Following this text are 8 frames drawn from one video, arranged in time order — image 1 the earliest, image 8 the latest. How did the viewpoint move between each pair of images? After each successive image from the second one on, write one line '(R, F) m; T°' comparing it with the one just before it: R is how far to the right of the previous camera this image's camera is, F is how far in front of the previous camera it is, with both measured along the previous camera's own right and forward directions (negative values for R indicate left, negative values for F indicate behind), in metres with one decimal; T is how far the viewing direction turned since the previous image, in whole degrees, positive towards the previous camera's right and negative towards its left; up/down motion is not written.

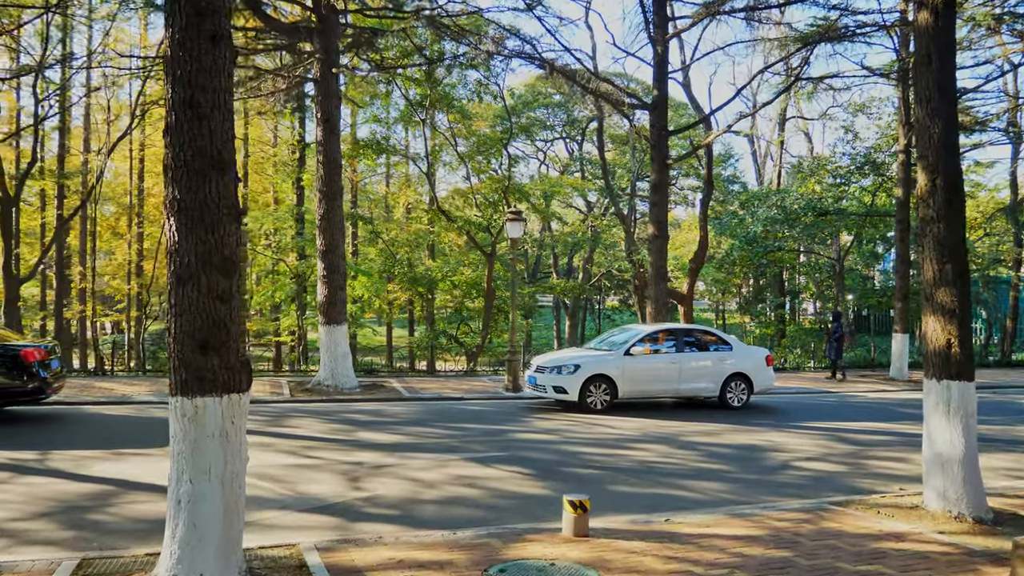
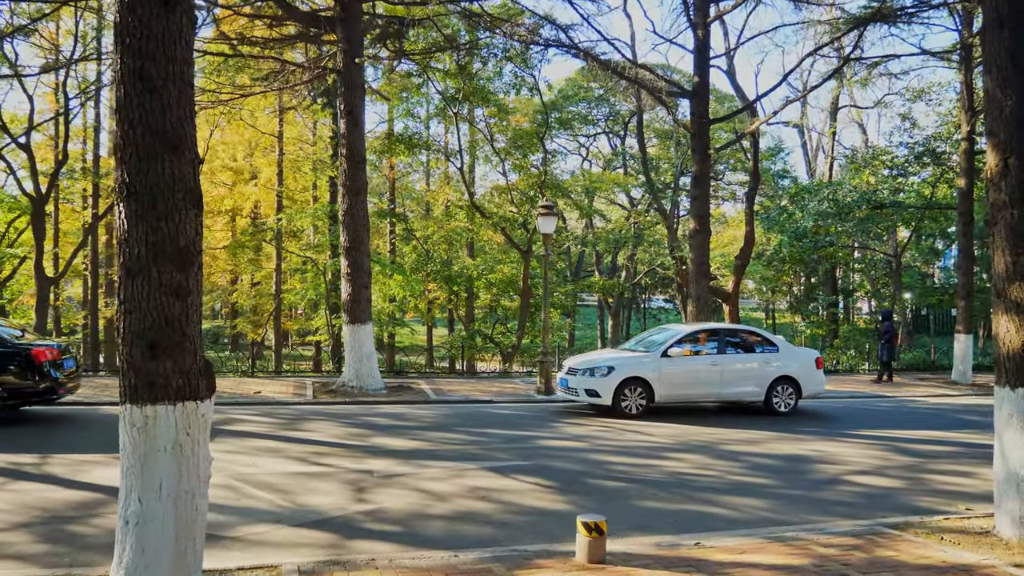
(+0.2, +0.5) m; -3°
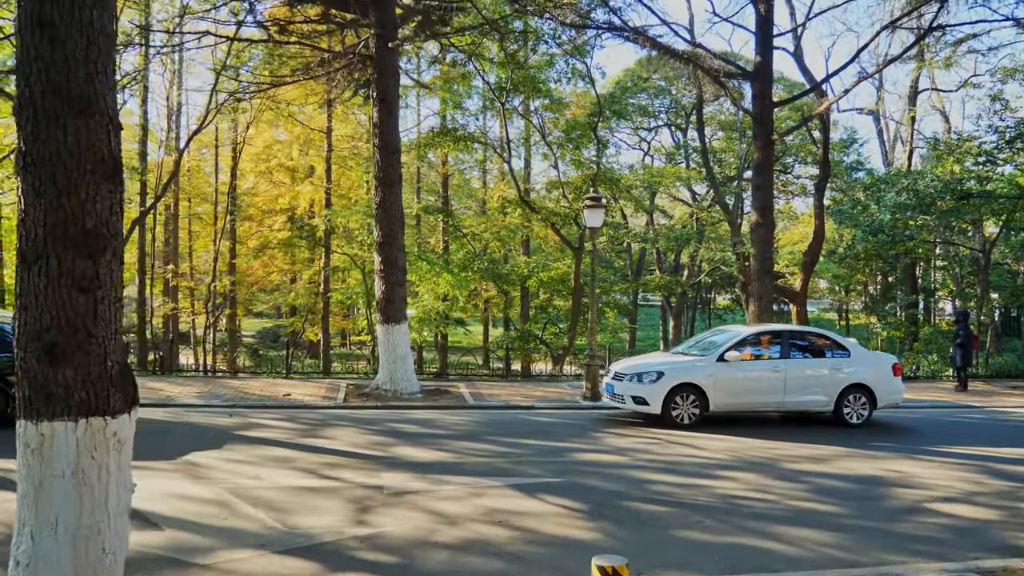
(+0.3, +0.7) m; -5°
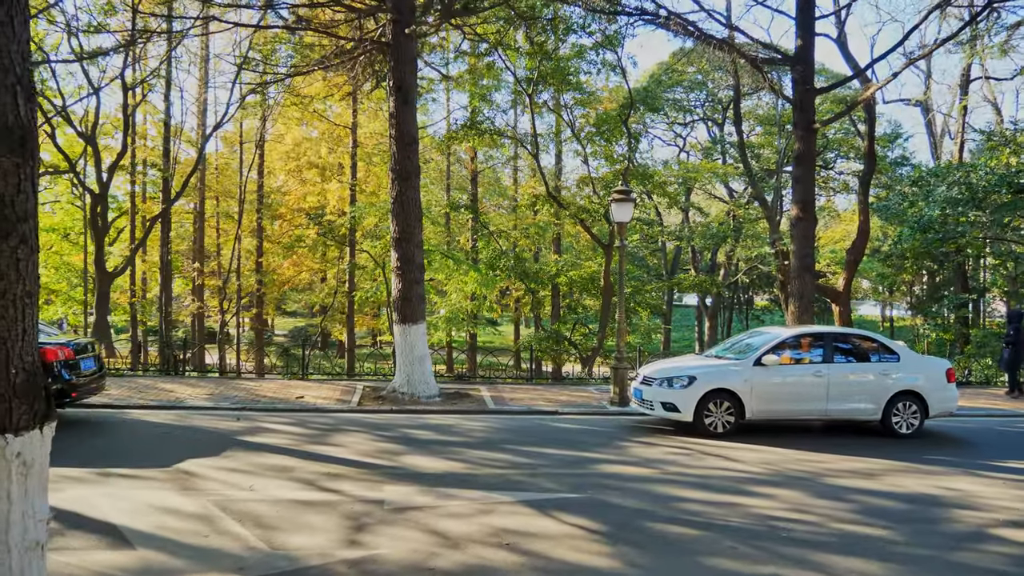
(+0.1, +0.5) m; -3°
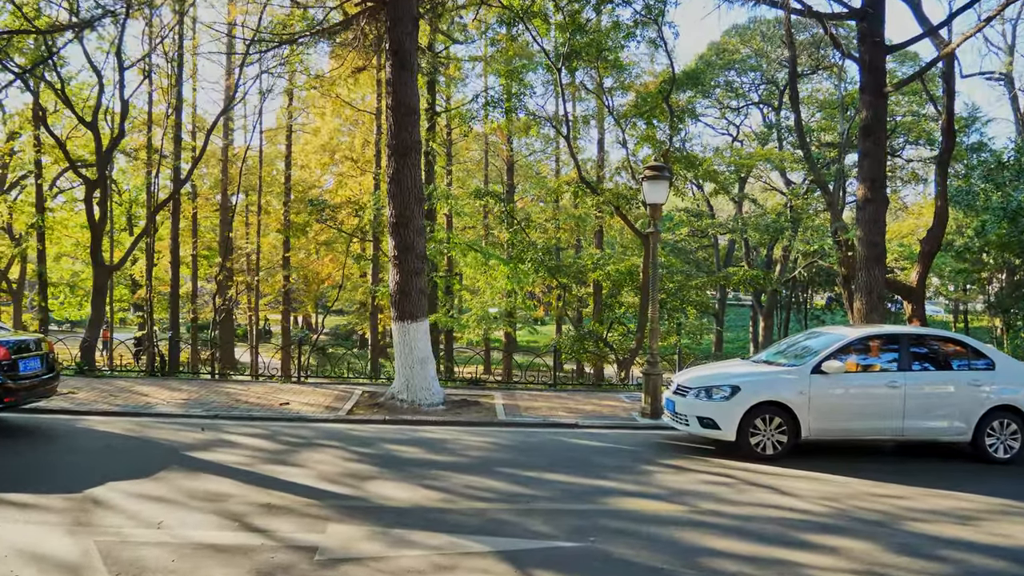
(+0.4, +1.3) m; -4°
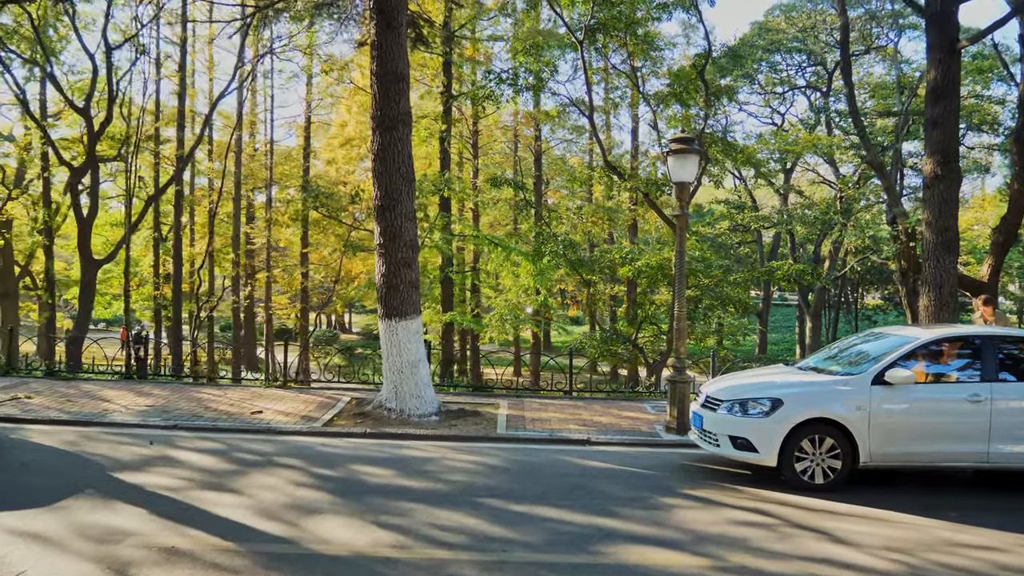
(+0.3, +1.1) m; -3°
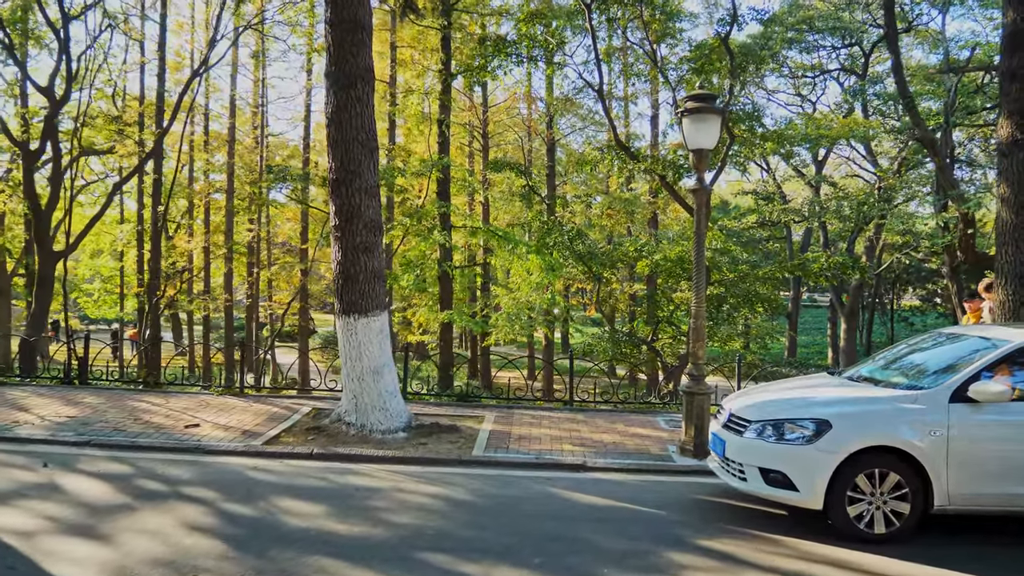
(+0.3, +1.2) m; -2°
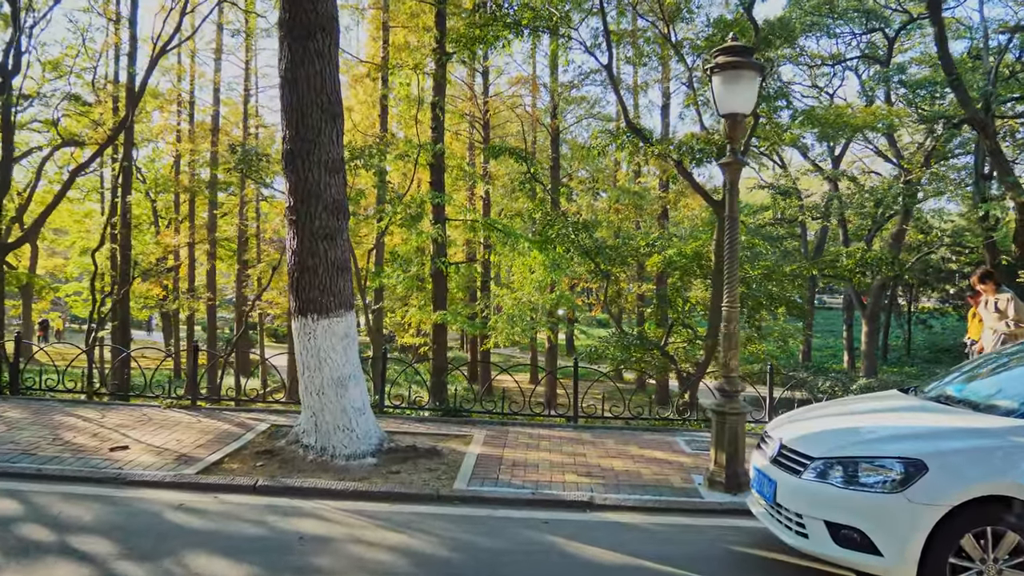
(+0.1, +1.1) m; 0°
